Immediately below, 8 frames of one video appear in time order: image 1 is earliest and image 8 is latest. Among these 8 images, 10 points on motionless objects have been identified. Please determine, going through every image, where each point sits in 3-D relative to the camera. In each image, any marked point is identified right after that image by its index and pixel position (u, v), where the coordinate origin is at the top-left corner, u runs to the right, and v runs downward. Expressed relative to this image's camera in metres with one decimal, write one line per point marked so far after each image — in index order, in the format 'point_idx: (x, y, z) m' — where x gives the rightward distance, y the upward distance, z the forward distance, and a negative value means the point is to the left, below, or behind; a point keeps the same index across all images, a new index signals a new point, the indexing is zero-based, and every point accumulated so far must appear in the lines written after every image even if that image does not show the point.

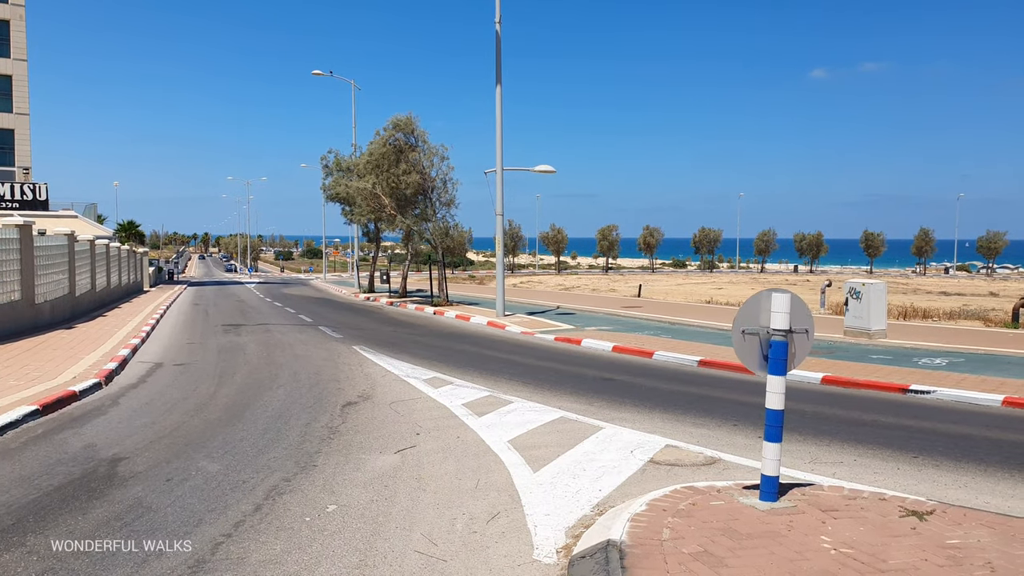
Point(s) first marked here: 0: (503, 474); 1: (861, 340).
0: (-0.1, -1.6, +6.8) m
1: (+7.1, -1.1, +15.8) m
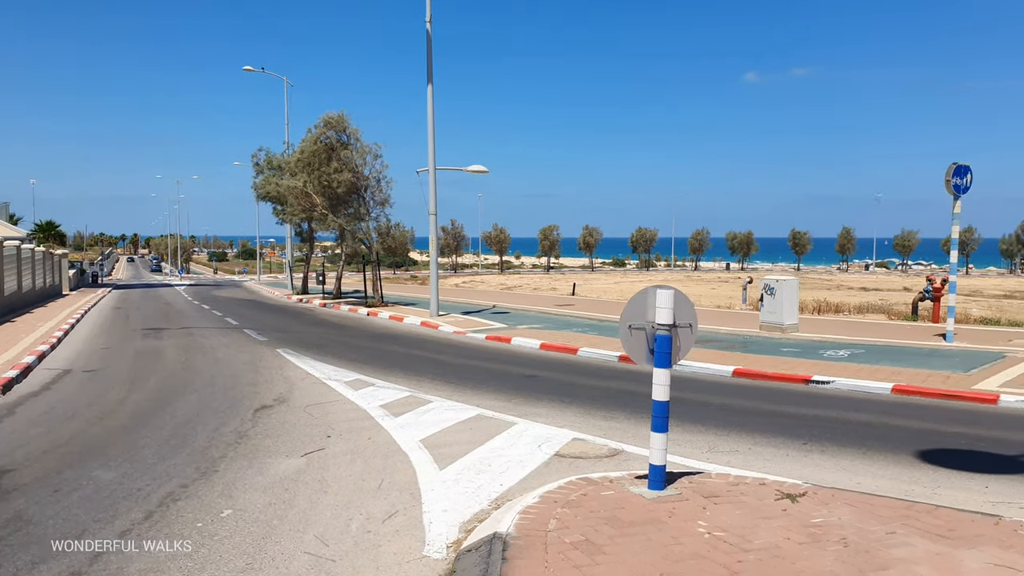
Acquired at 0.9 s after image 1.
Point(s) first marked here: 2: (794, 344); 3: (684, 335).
0: (-0.9, -1.6, +6.8) m
1: (+5.5, -1.0, +16.4) m
2: (+5.4, -1.1, +14.8) m
3: (+1.2, -0.3, +5.4) m
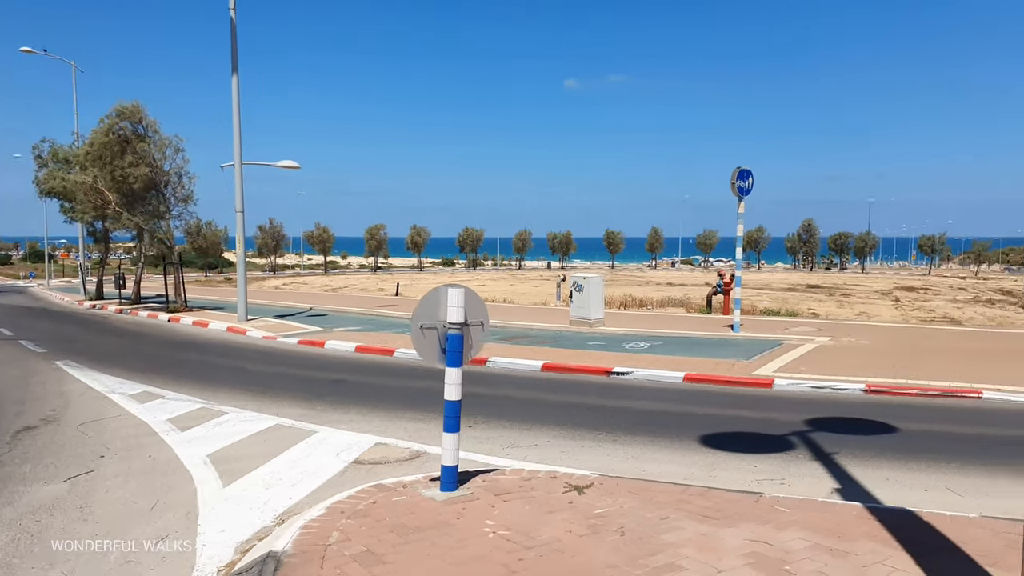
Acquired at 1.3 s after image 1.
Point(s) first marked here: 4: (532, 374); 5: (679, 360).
0: (-2.6, -1.7, +6.2) m
1: (+1.6, -0.9, +17.0) m
2: (+1.7, -1.0, +15.4) m
3: (-0.3, -0.3, +5.4) m
4: (+0.3, -1.4, +12.1) m
5: (+2.7, -1.2, +12.4) m
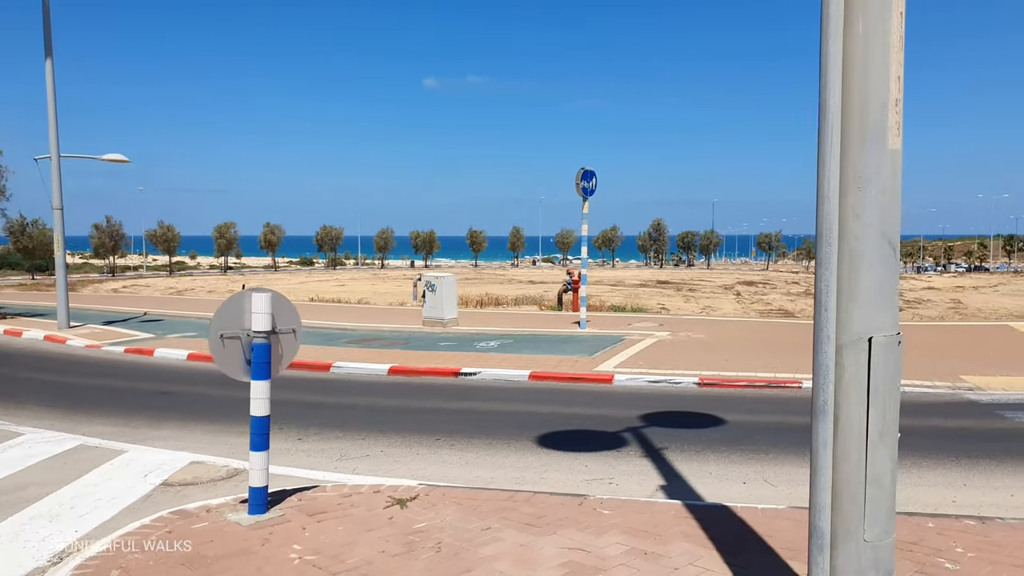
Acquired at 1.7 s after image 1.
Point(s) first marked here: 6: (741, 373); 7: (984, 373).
0: (-3.9, -1.7, +5.4) m
1: (-1.7, -0.9, +16.7) m
2: (-1.2, -1.0, +15.2) m
3: (-1.4, -0.3, +5.0) m
4: (-2.0, -1.4, +11.7) m
5: (+0.2, -1.1, +12.4) m
6: (+3.1, -1.2, +10.6) m
7: (+6.4, -1.1, +10.4) m
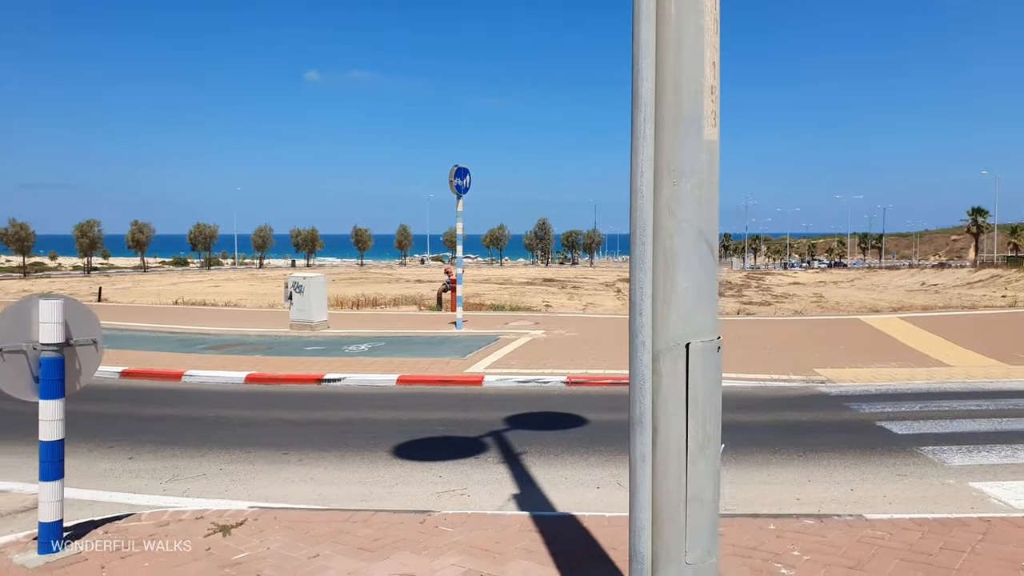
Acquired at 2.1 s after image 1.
0: (-4.9, -1.8, +4.5) m
1: (-4.3, -0.9, +16.0) m
2: (-3.6, -1.0, +14.5) m
3: (-2.4, -0.4, +4.4) m
4: (-4.0, -1.4, +11.0) m
5: (-1.8, -1.1, +12.0) m
6: (+1.3, -1.1, +10.6) m
7: (+4.5, -1.1, +10.9) m
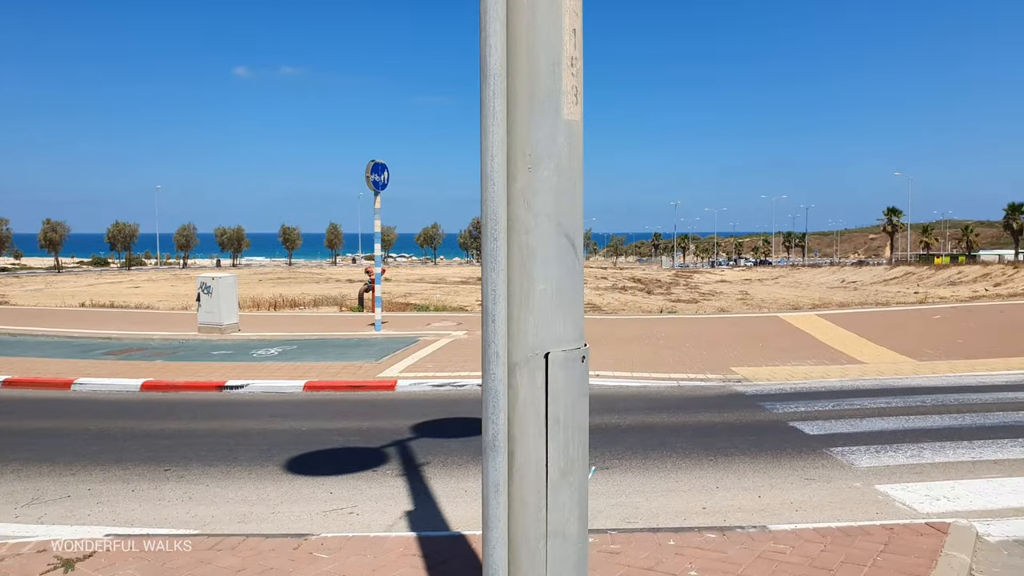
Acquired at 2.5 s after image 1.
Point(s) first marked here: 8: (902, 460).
0: (-5.5, -1.8, +3.7) m
1: (-5.9, -0.9, +15.2) m
2: (-5.1, -1.0, +13.8) m
3: (-3.0, -0.4, +3.8) m
4: (-5.1, -1.4, +10.2) m
5: (-3.0, -1.2, +11.4) m
6: (+0.2, -1.1, +10.3) m
7: (+3.4, -1.1, +10.9) m
8: (+2.9, -1.3, +5.7) m
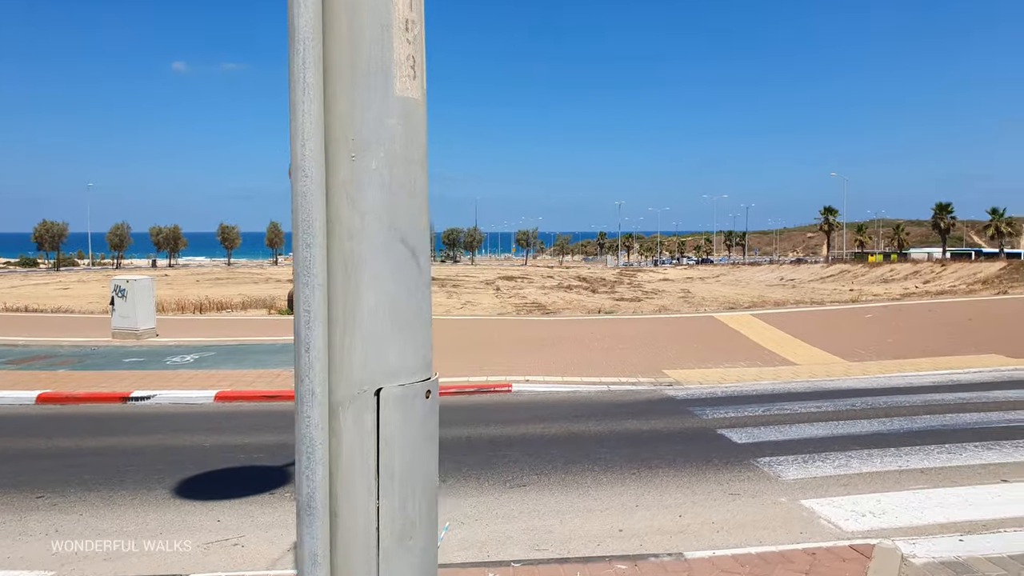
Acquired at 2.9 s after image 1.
0: (-6.0, -1.9, +2.9) m
1: (-7.1, -1.0, +14.4) m
2: (-6.3, -1.1, +13.0) m
3: (-3.5, -0.5, +3.2) m
4: (-6.0, -1.5, +9.4) m
5: (-4.1, -1.2, +10.7) m
6: (-0.7, -1.2, +9.9) m
7: (+2.4, -1.1, +10.7) m
8: (+2.2, -1.3, +5.5) m
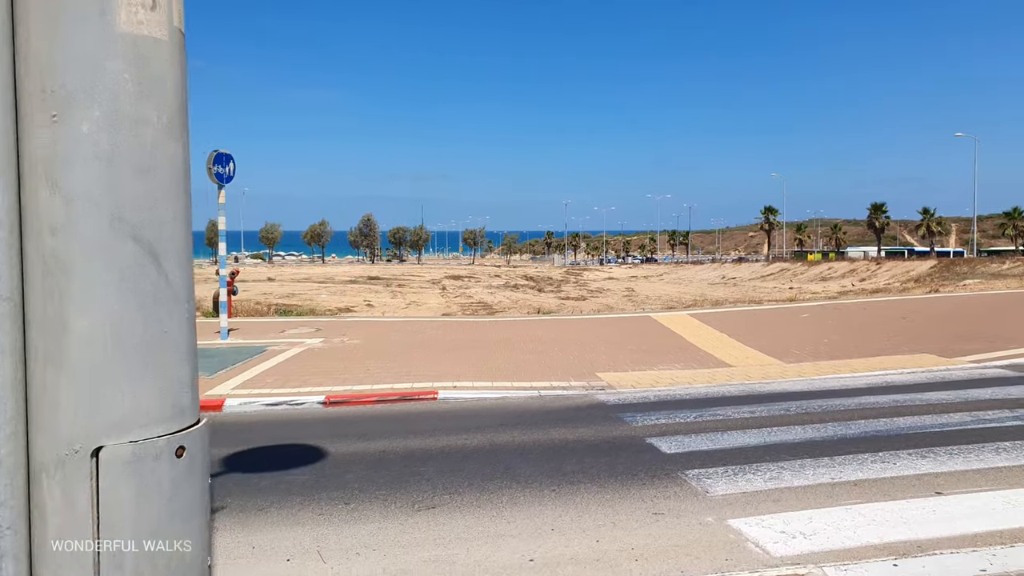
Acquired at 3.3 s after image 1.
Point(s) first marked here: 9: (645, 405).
0: (-6.4, -1.9, +2.0) m
1: (-8.3, -1.0, +13.4) m
2: (-7.3, -1.1, +12.1) m
3: (-4.0, -0.5, +2.4) m
4: (-6.9, -1.5, +8.5) m
5: (-5.0, -1.2, +10.0) m
6: (-1.6, -1.2, +9.3) m
7: (+1.4, -1.1, +10.3) m
8: (+1.6, -1.3, +5.2) m
9: (+1.4, -1.3, +8.2) m
